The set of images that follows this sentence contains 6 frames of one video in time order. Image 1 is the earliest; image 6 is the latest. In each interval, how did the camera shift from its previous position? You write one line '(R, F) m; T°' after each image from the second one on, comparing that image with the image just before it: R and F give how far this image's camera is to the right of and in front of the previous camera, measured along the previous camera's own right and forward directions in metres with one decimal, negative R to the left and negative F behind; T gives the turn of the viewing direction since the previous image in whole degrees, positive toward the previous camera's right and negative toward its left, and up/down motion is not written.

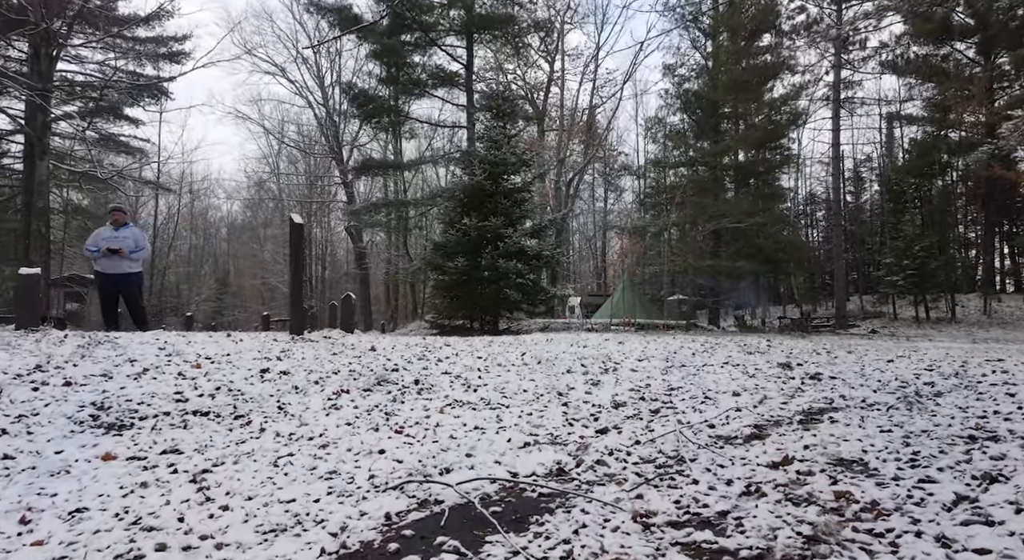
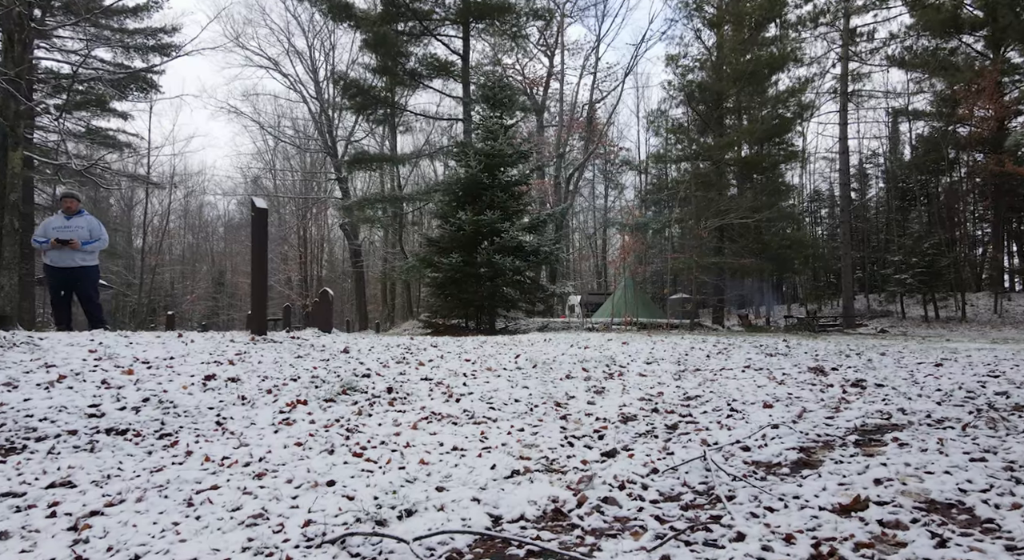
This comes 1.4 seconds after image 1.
(0.0, +0.6) m; 0°
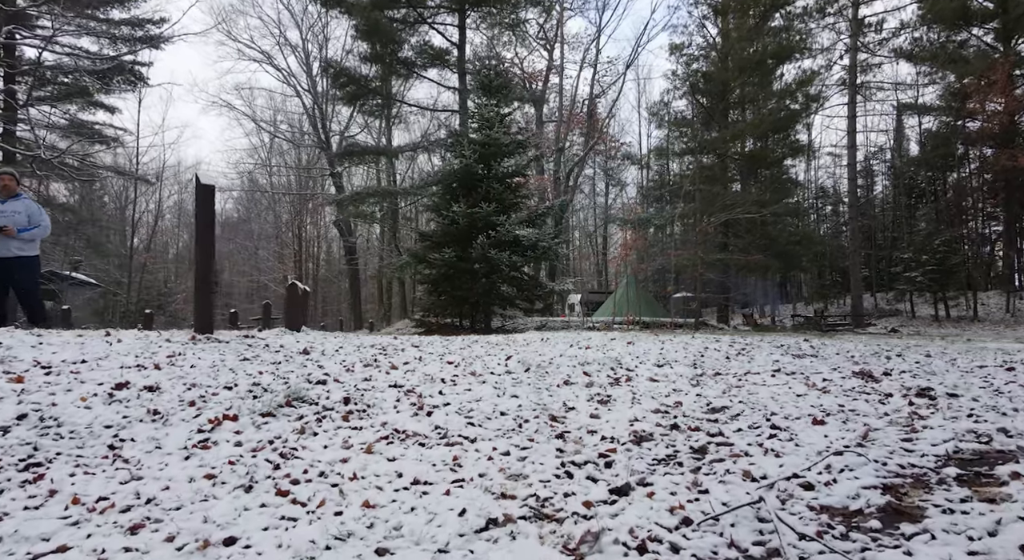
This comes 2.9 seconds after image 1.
(+0.1, +0.6) m; 0°
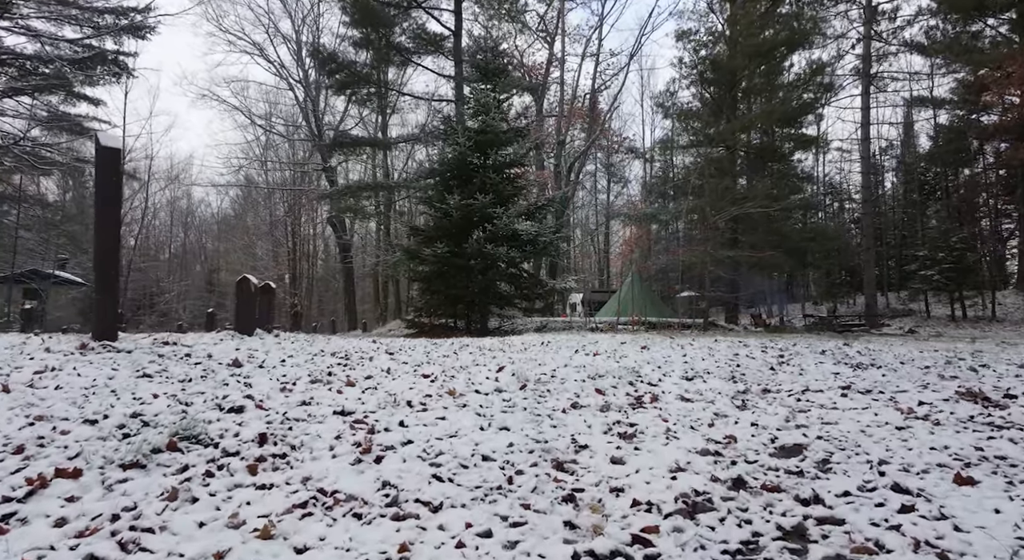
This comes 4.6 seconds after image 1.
(0.0, +0.8) m; 0°
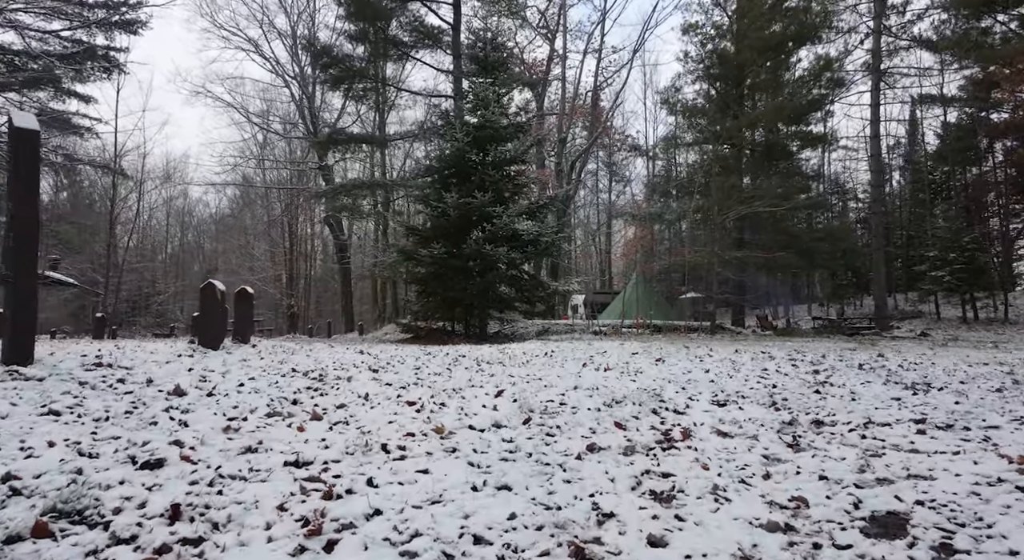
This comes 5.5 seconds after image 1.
(0.0, +0.5) m; 0°
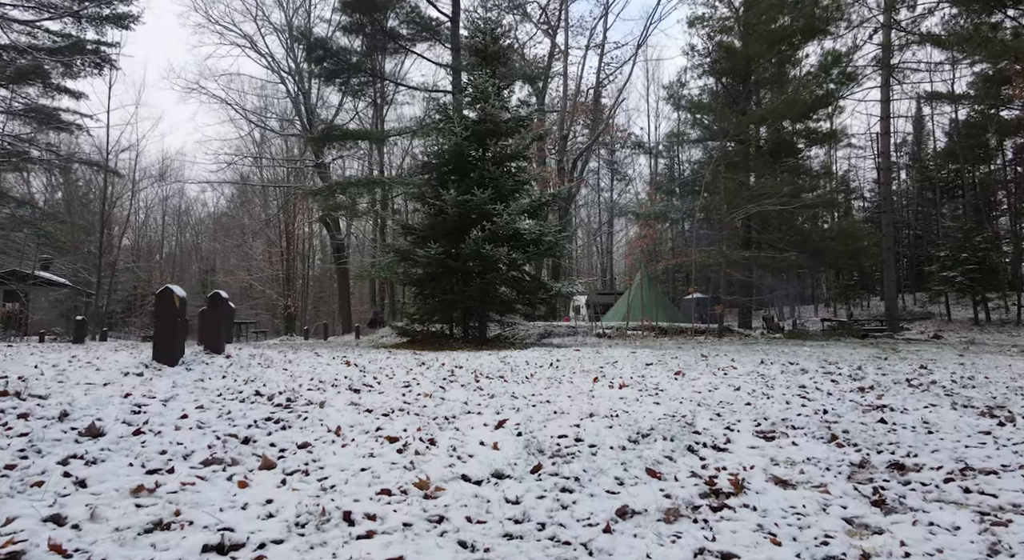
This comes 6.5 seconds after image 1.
(0.0, +0.5) m; 0°
